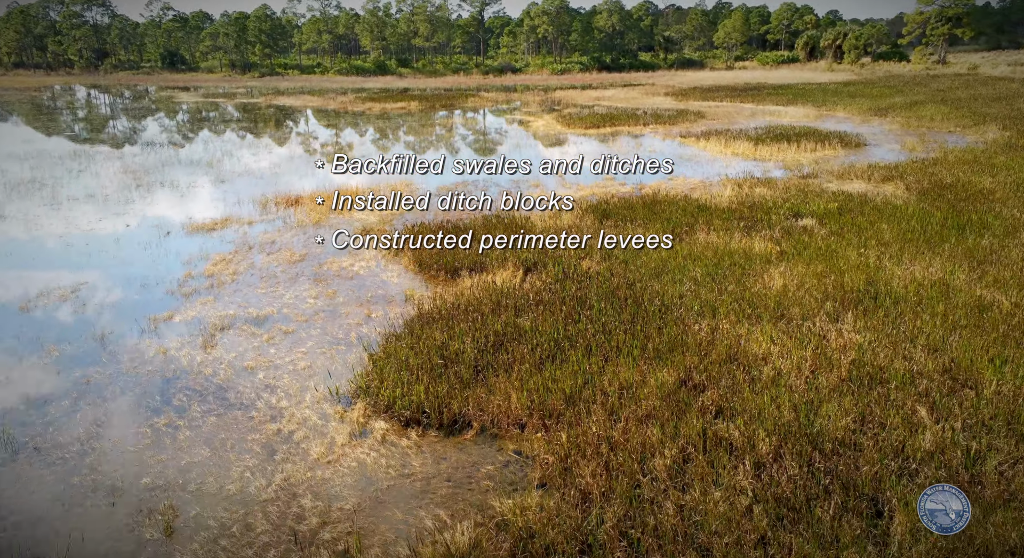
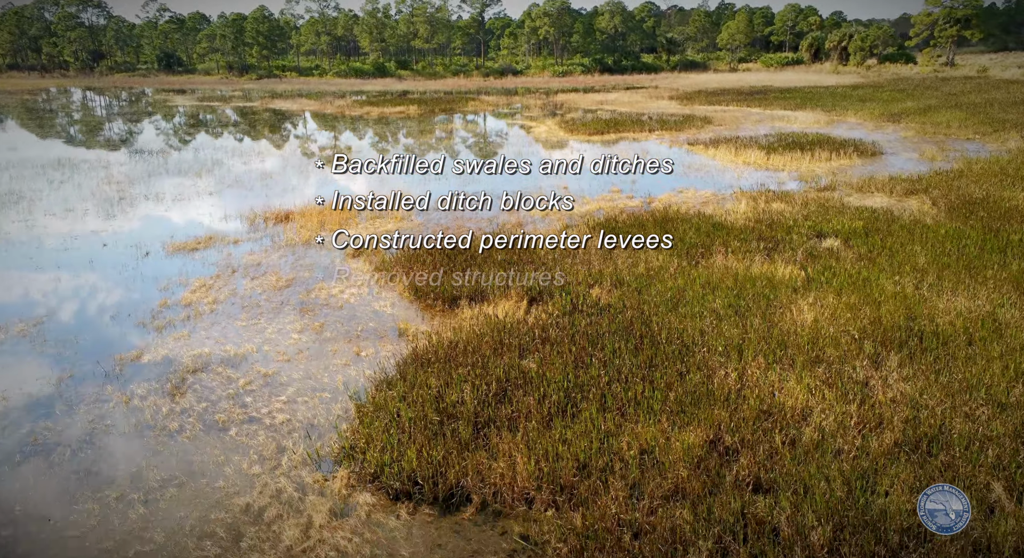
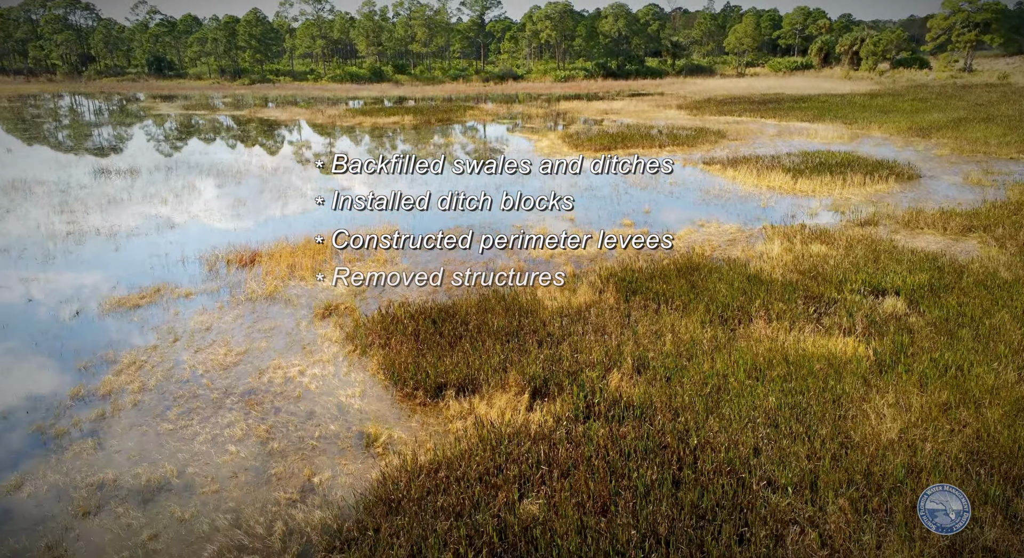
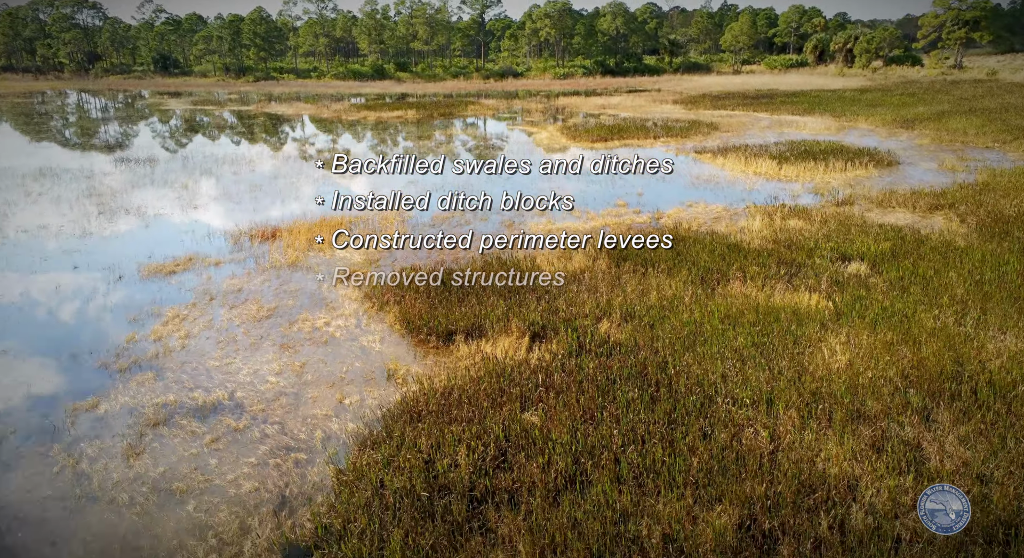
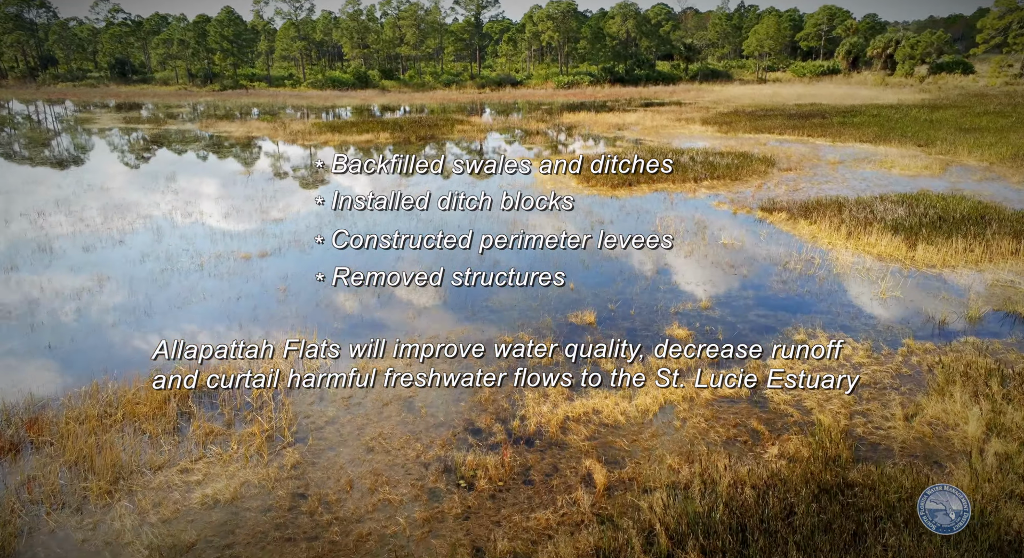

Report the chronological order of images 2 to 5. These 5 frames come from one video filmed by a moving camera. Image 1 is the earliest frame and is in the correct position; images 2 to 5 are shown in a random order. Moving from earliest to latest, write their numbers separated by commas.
2, 4, 3, 5
